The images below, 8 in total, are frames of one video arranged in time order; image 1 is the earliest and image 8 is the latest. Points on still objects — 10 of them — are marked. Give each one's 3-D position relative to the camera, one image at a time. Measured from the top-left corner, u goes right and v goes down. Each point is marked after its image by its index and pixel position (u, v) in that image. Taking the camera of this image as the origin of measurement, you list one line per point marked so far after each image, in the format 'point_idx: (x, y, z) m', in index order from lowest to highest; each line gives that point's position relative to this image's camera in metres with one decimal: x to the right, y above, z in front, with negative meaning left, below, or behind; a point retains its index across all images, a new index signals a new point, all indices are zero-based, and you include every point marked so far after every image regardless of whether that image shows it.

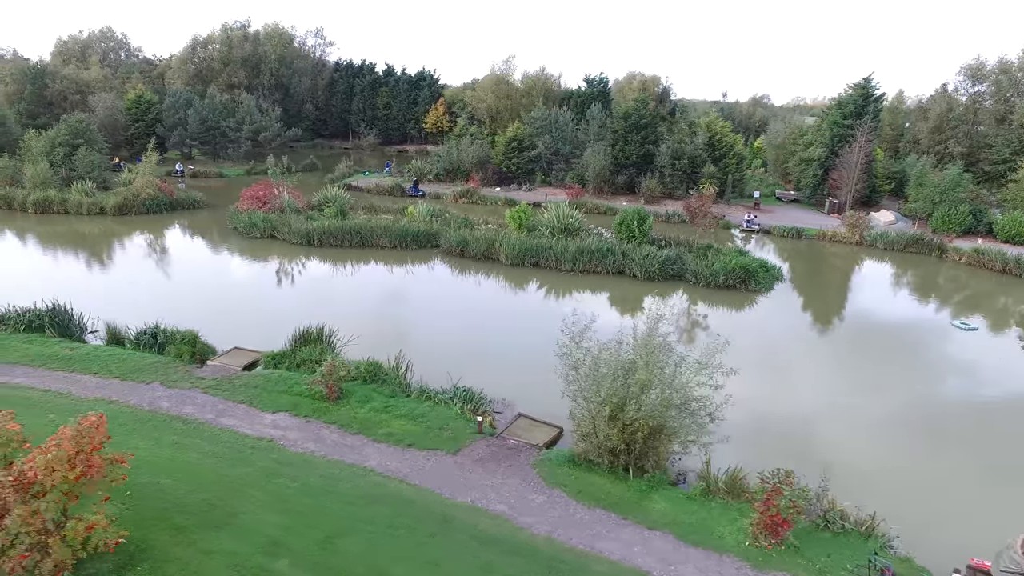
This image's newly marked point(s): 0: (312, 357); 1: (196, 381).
0: (-3.4, -1.2, +11.1) m
1: (-5.1, -1.6, +10.5) m
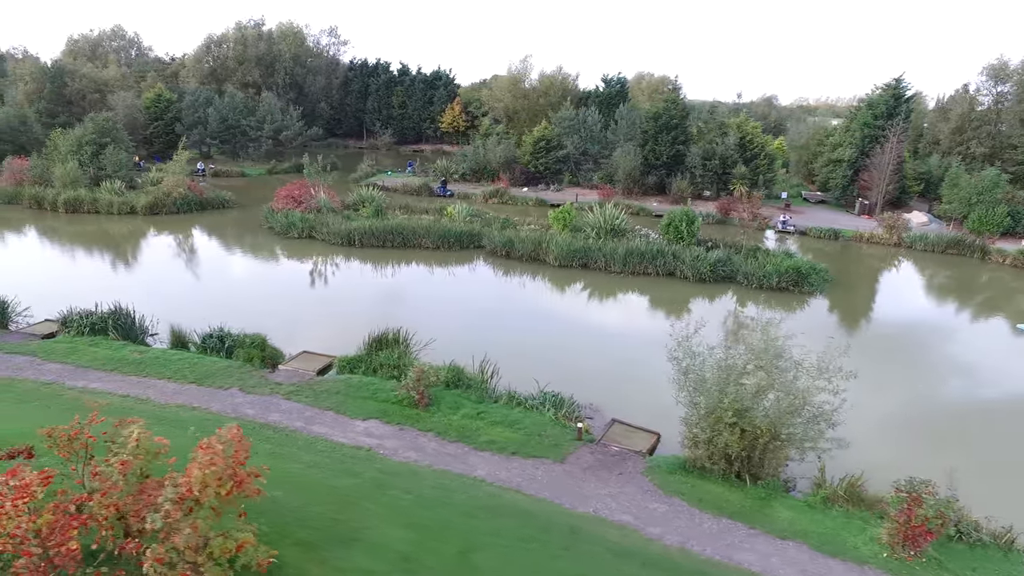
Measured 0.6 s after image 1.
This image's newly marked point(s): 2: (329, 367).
0: (-2.0, -1.3, +10.9) m
1: (-3.7, -1.6, +10.3) m
2: (-3.1, -1.4, +11.0) m
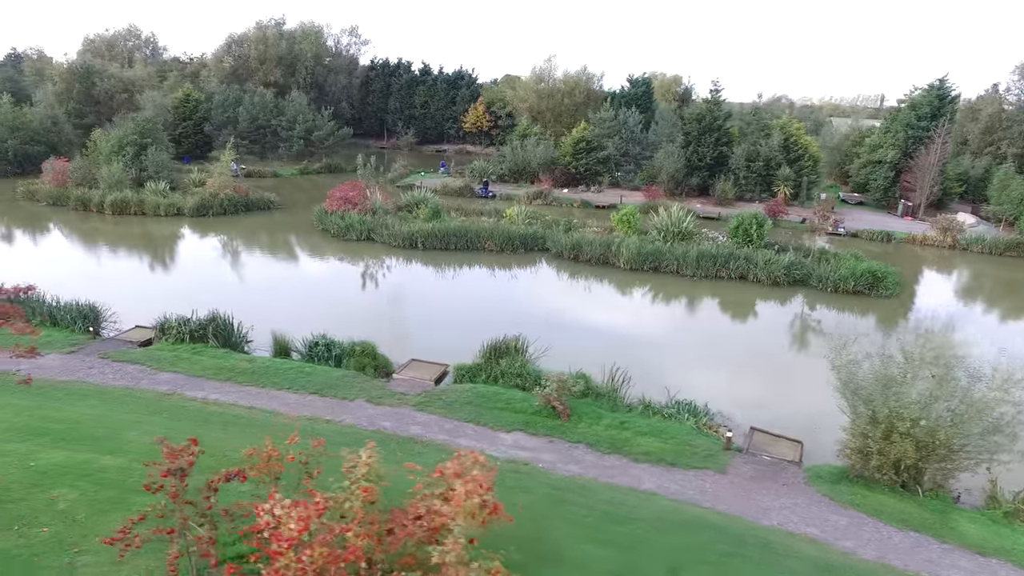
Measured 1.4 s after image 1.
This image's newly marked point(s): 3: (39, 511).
0: (+0.1, -1.4, +10.7) m
1: (-1.6, -1.7, +10.1) m
2: (-1.0, -1.5, +10.8) m
3: (-4.8, -2.3, +6.4) m
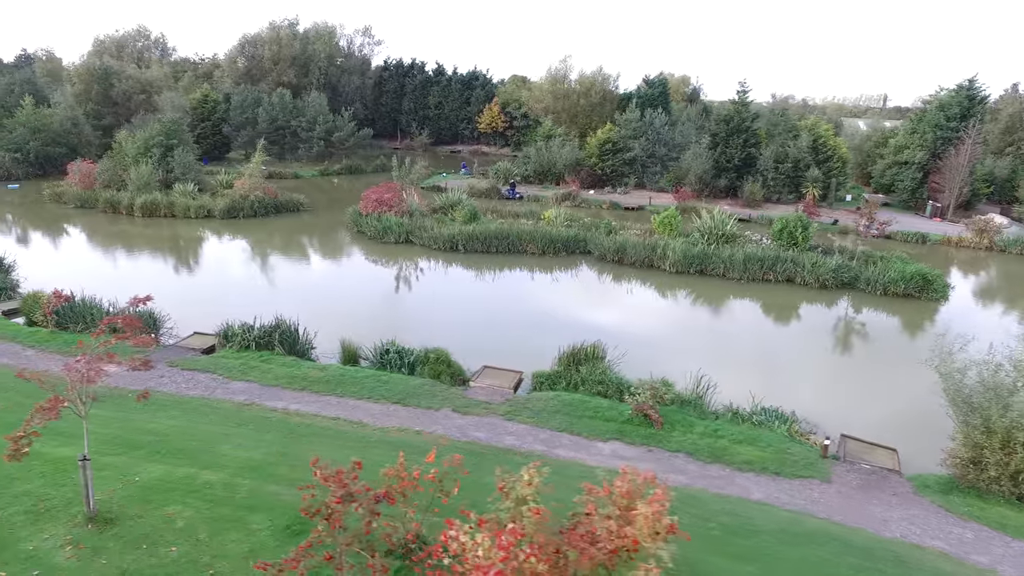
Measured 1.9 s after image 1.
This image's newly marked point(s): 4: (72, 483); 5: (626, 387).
0: (+1.4, -1.5, +10.6) m
1: (-0.3, -1.8, +9.9) m
2: (+0.3, -1.6, +10.7) m
3: (-3.5, -2.4, +6.2) m
4: (-4.8, -2.2, +6.9) m
5: (+2.0, -1.7, +10.7) m
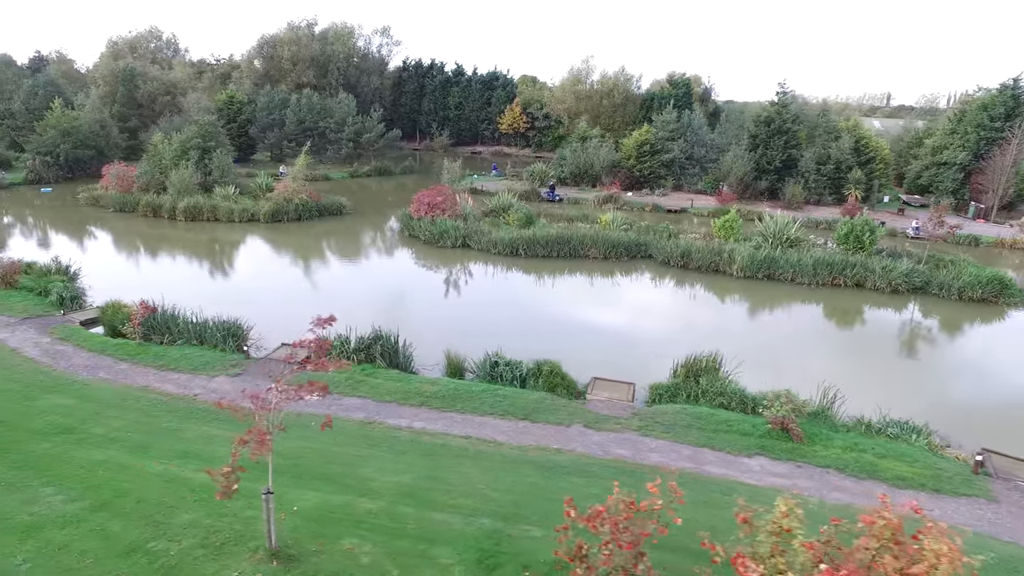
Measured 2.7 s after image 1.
0: (+3.3, -1.6, +10.3) m
1: (+1.6, -2.0, +9.6) m
2: (+2.2, -1.8, +10.3) m
3: (-1.5, -2.6, +5.9) m
4: (-2.9, -2.4, +6.6) m
5: (+3.9, -1.8, +10.3) m
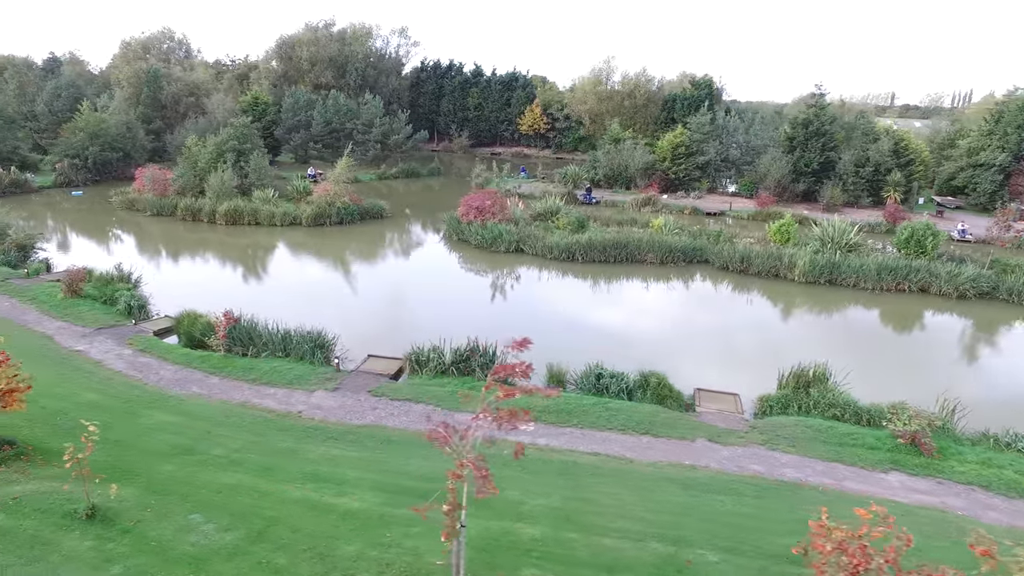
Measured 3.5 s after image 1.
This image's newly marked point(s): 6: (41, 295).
0: (+5.0, -1.8, +10.0) m
1: (+3.4, -2.2, +9.3) m
2: (+3.9, -1.9, +10.1) m
3: (+0.2, -2.7, +5.5) m
4: (-1.1, -2.5, +6.2) m
5: (+5.6, -2.0, +10.1) m
6: (-10.4, -0.1, +14.0) m
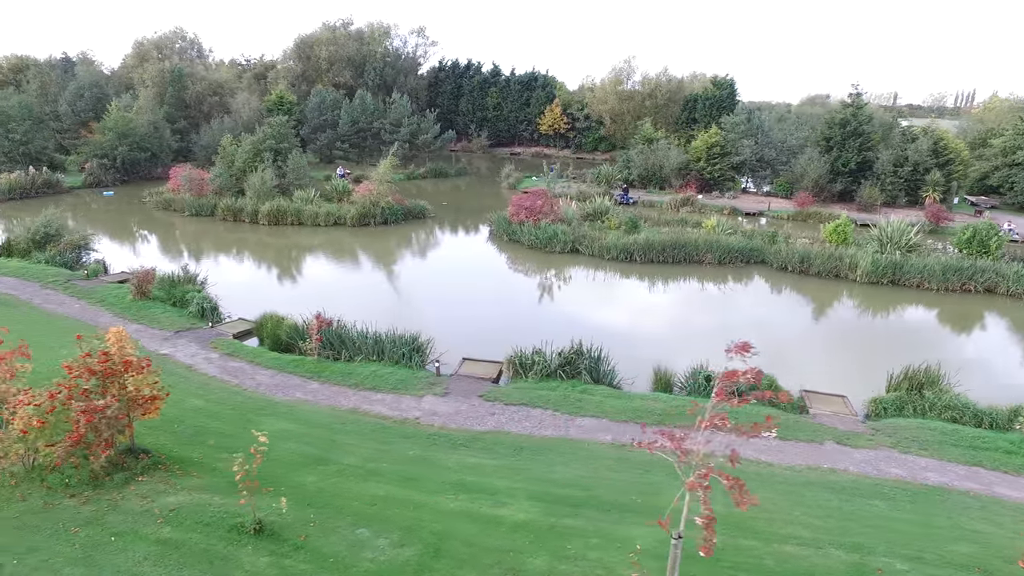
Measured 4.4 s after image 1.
0: (+6.8, -1.8, +9.8) m
1: (+5.1, -2.2, +9.1) m
2: (+5.7, -1.9, +9.8) m
3: (+2.0, -2.7, +5.3) m
4: (+0.7, -2.5, +5.9) m
5: (+7.4, -2.0, +9.8) m
6: (-8.7, -0.2, +13.6) m
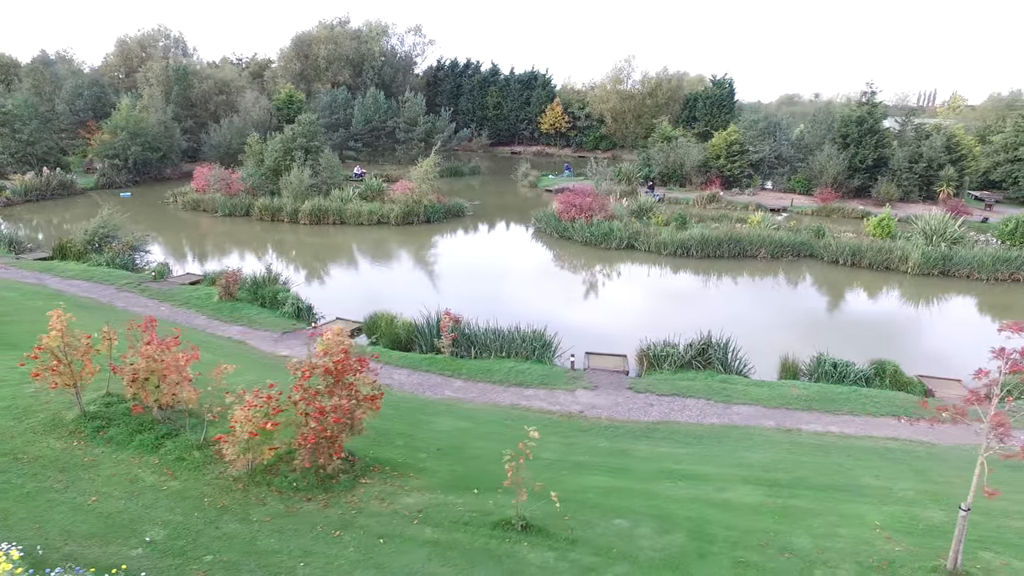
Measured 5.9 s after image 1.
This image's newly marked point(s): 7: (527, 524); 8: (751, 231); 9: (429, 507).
0: (+9.1, -1.6, +10.1) m
1: (+7.4, -2.0, +9.3) m
2: (+8.0, -1.7, +10.1) m
3: (+4.6, -2.6, +5.3) m
4: (+3.2, -2.4, +6.0) m
5: (+9.7, -1.7, +10.2) m
6: (-6.6, -0.2, +13.1) m
7: (+0.1, -2.2, +5.8) m
8: (+7.3, +1.8, +19.6) m
9: (-0.8, -2.1, +6.2) m
